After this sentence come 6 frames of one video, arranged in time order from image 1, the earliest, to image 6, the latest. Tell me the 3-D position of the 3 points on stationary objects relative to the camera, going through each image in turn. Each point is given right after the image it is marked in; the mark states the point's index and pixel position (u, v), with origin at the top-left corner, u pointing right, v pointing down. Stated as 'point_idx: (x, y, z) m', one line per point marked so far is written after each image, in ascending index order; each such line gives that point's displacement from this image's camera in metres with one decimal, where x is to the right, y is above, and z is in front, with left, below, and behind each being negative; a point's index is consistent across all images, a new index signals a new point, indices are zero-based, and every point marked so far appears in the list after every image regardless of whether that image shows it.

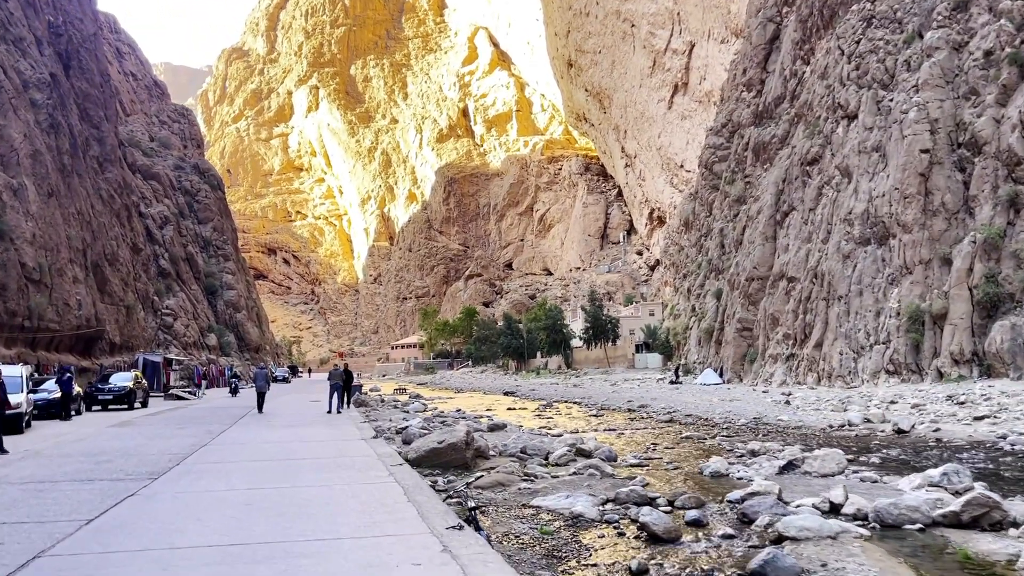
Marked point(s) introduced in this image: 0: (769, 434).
0: (+5.2, -2.9, +14.9) m
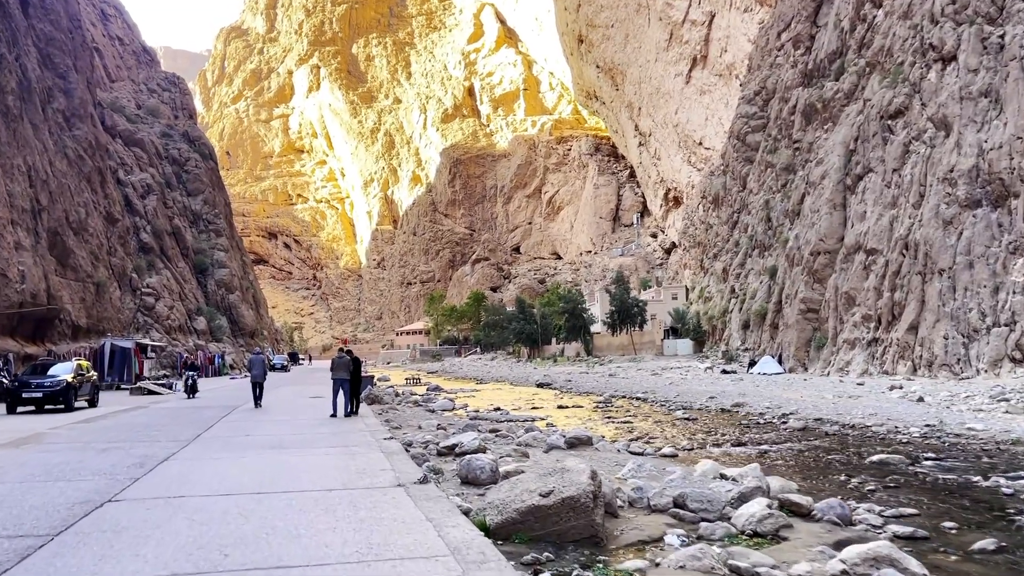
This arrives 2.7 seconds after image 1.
0: (+6.5, -2.2, +9.9) m
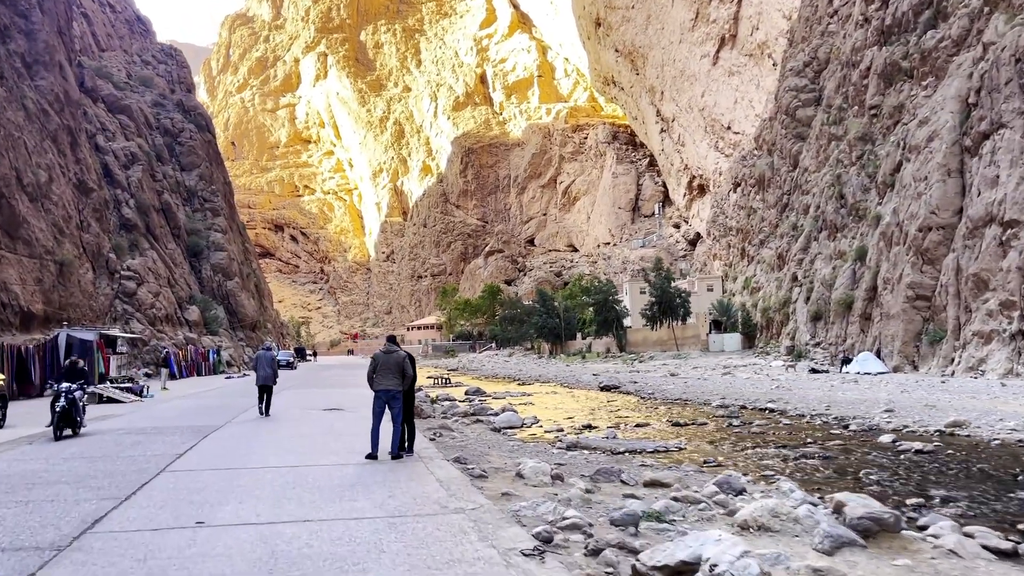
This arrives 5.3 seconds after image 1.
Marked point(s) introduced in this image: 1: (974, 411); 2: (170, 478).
0: (+8.2, -1.7, +4.3) m
1: (+8.3, -2.2, +13.4) m
2: (-3.0, -1.6, +6.4) m
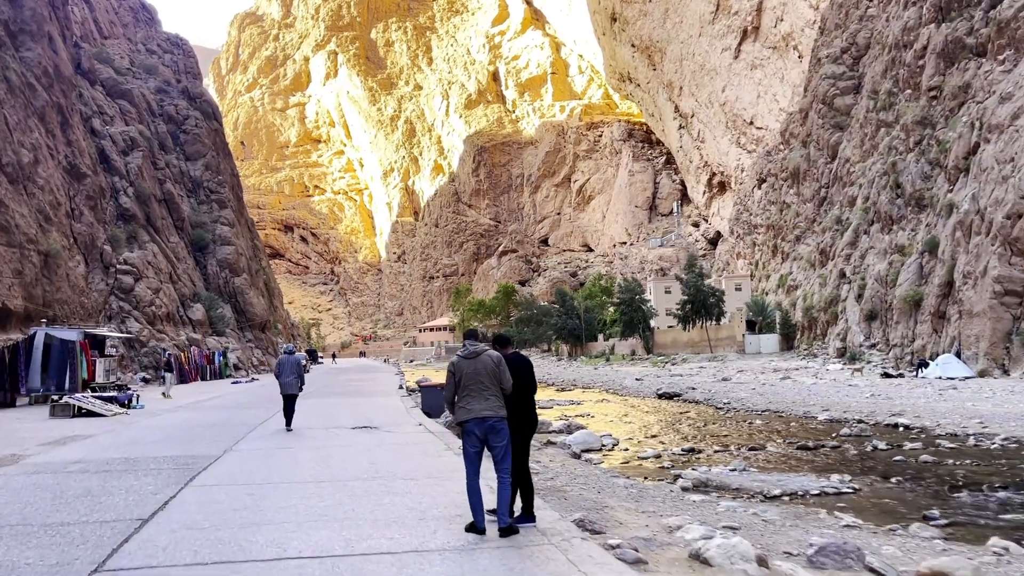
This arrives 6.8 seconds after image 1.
0: (+9.2, -1.5, +1.3) m
1: (+9.5, -2.0, +10.4) m
2: (-1.9, -1.4, +3.5) m
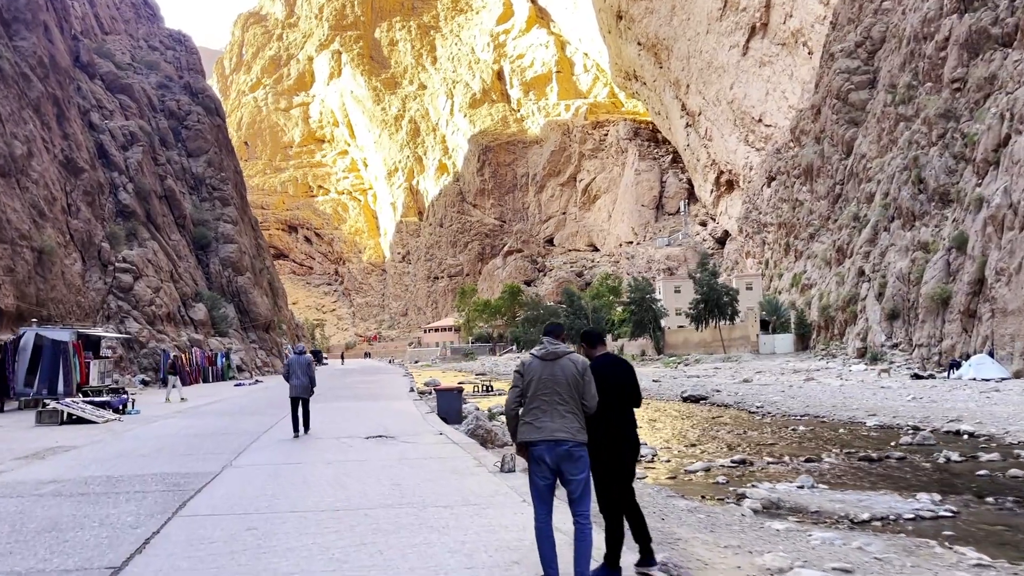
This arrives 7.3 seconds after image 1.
0: (+9.5, -1.4, +0.2) m
1: (+9.9, -1.9, +9.3) m
2: (-1.5, -1.3, +2.4) m
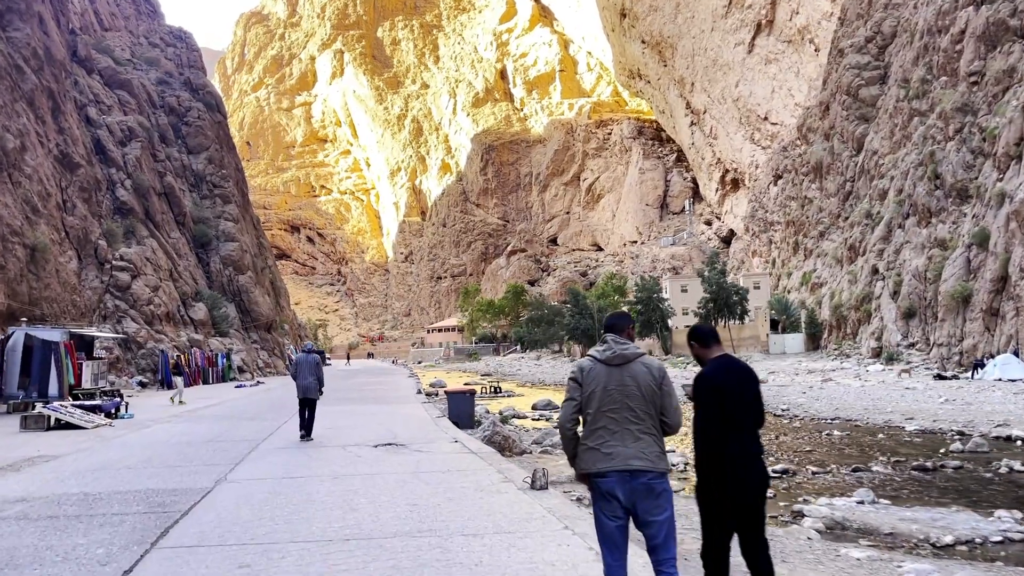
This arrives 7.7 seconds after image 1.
0: (+9.8, -1.3, -0.6) m
1: (+10.1, -1.8, +8.5) m
2: (-1.3, -1.3, +1.7) m
